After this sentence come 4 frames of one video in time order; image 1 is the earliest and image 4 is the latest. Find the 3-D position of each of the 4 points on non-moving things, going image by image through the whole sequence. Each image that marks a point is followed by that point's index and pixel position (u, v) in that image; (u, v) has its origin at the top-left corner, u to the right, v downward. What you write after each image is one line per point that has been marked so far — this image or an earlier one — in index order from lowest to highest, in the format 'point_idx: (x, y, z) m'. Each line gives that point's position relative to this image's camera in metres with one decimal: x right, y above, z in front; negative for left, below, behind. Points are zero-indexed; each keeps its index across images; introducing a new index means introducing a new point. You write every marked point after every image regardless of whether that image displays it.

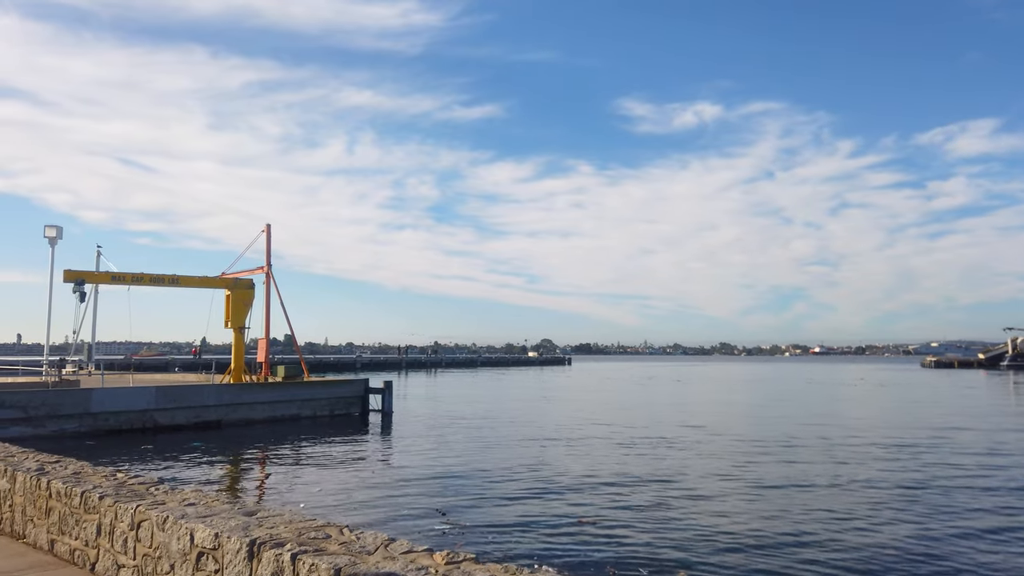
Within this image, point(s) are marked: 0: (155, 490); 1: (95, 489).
0: (-2.8, -1.6, +5.8) m
1: (-3.3, -1.6, +5.9) m
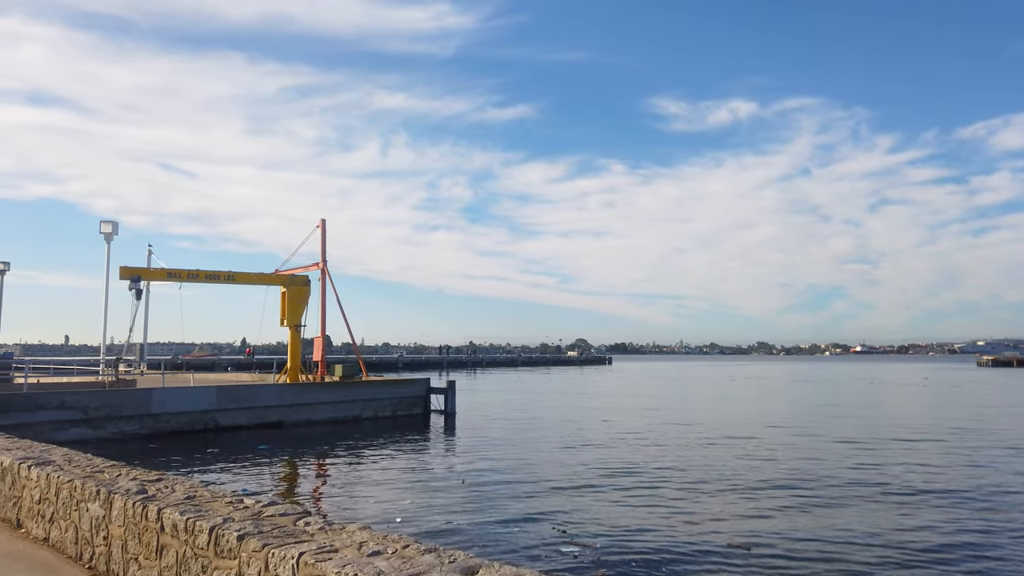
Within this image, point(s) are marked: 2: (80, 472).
0: (-1.2, -1.4, +4.3) m
1: (-1.6, -1.4, +4.4) m
2: (-3.5, -1.5, +6.1) m
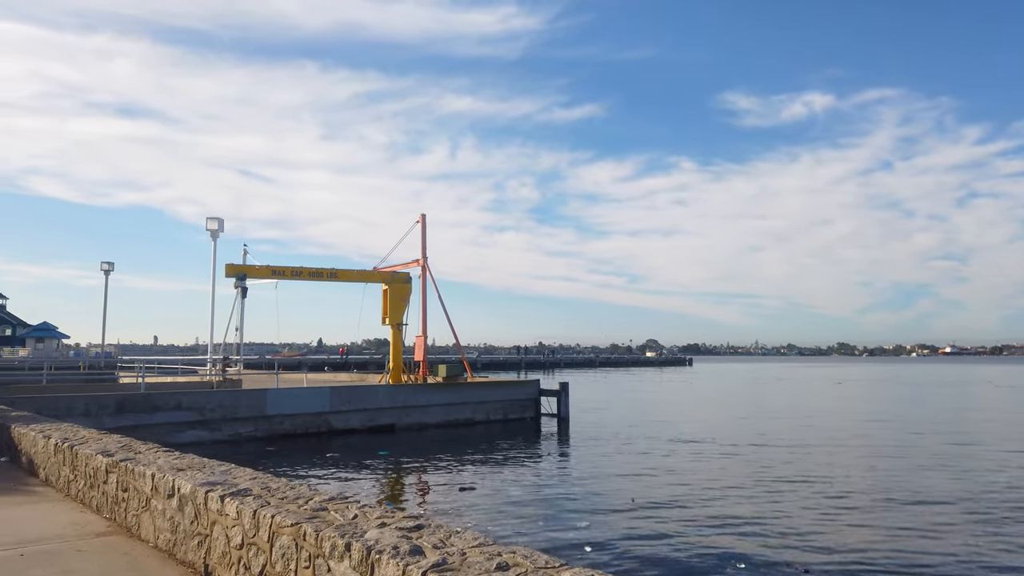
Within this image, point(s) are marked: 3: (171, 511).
0: (+0.9, -1.2, +2.5) m
1: (+0.4, -1.2, +2.6) m
2: (-1.3, -1.3, +4.5) m
3: (-2.6, -1.7, +5.7) m
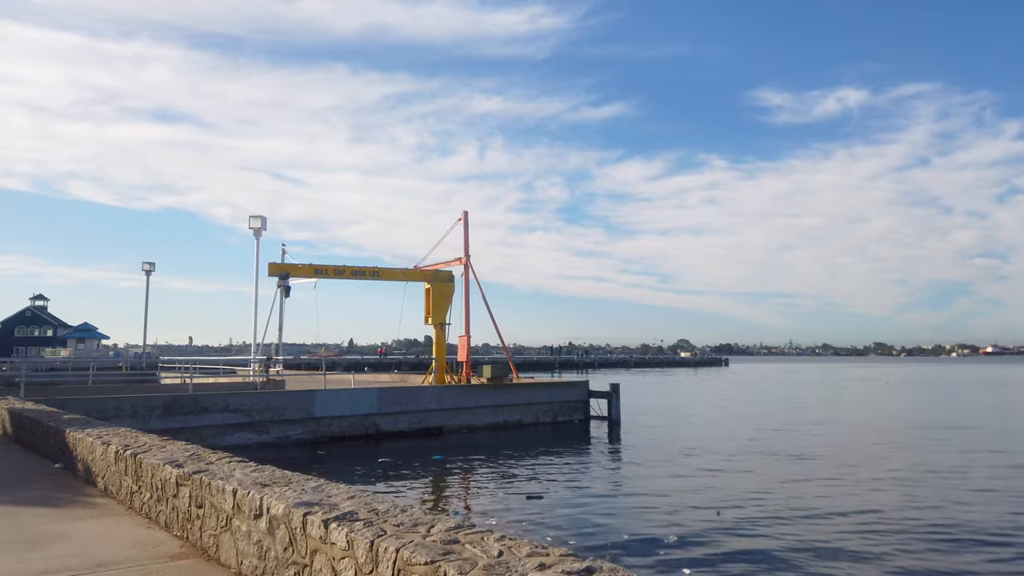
0: (+1.7, -1.1, +1.6) m
1: (+1.2, -1.1, +1.8) m
2: (-0.4, -1.3, +3.7) m
3: (-1.7, -1.6, +5.0) m
